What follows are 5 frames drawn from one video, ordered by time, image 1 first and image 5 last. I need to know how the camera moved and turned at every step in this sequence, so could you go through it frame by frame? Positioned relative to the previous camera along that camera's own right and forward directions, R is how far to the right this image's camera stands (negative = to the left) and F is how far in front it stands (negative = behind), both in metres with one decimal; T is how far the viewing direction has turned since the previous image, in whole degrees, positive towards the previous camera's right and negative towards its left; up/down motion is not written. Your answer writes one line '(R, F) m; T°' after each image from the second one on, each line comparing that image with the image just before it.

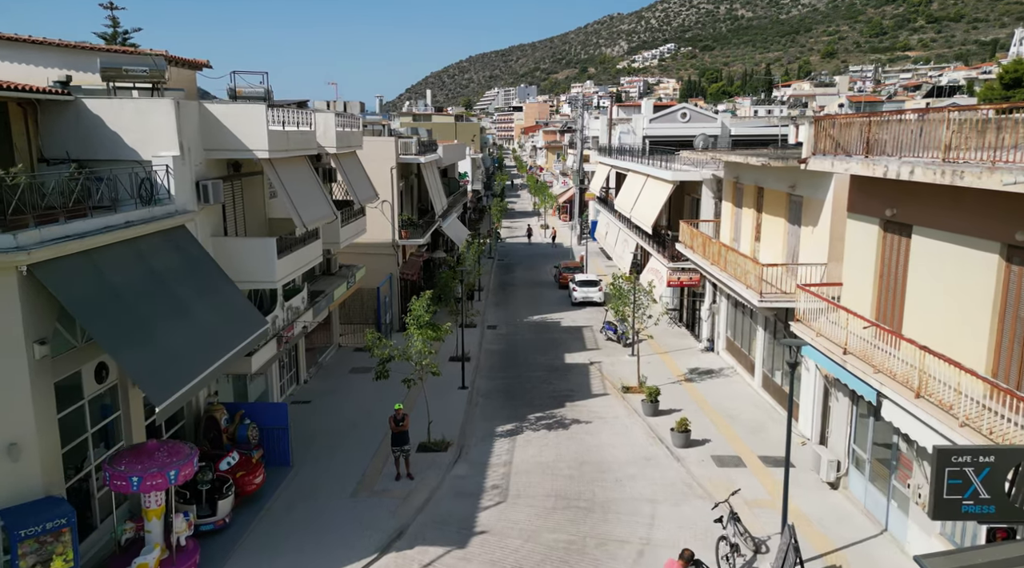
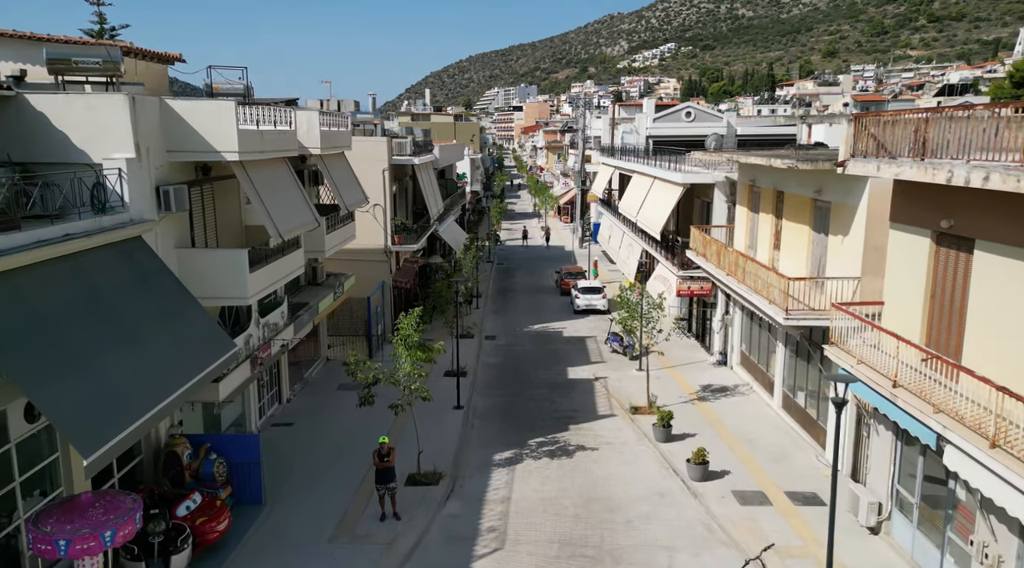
(0.0, +1.7) m; 0°
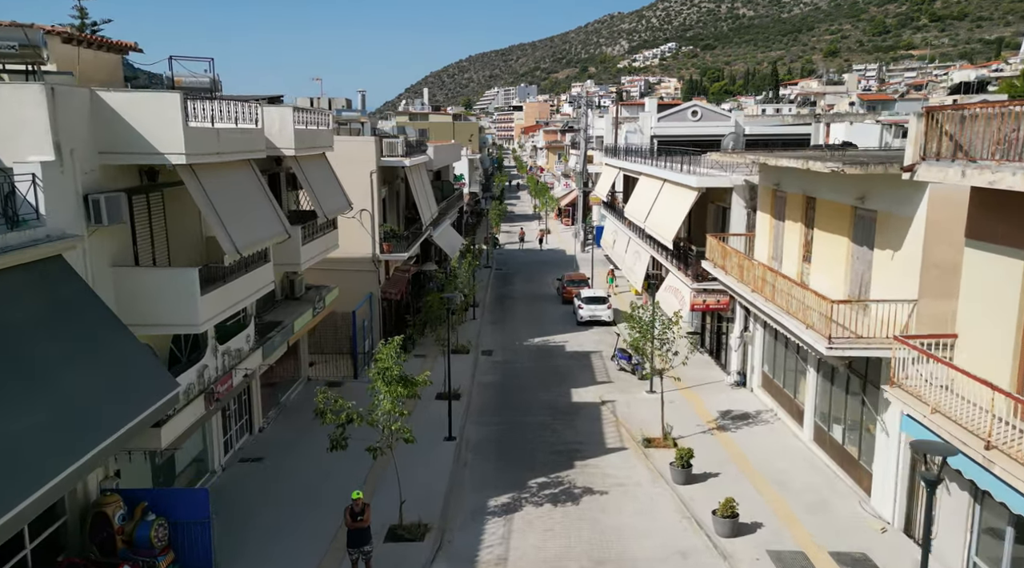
(+0.1, +2.2) m; 0°
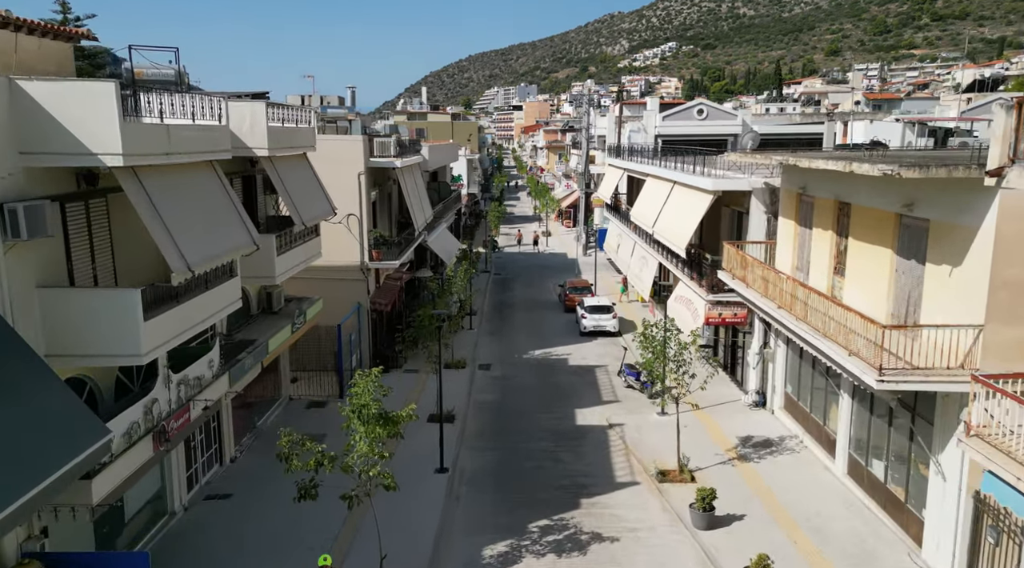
(0.0, +1.9) m; 0°
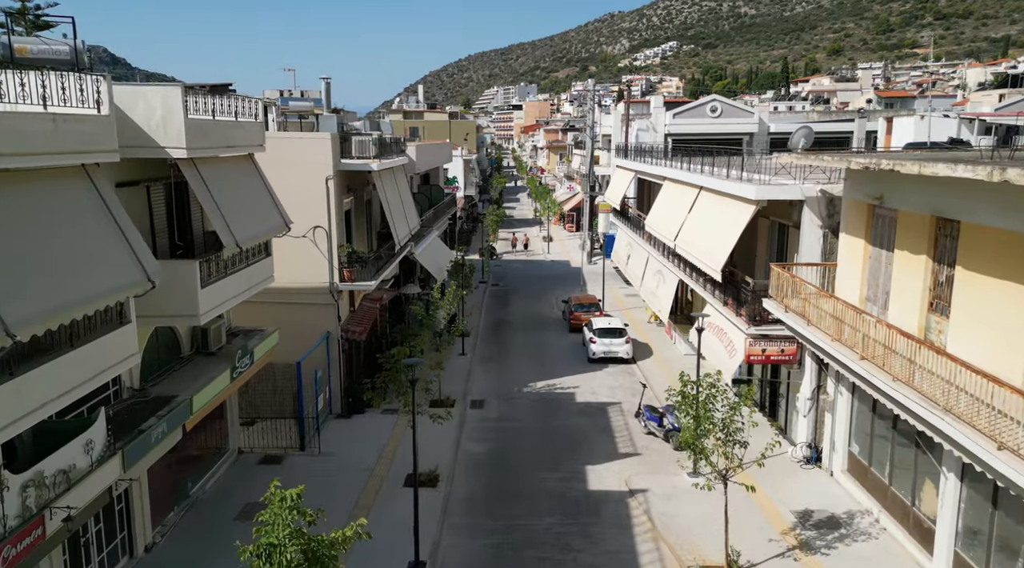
(+0.1, +3.9) m; 0°
